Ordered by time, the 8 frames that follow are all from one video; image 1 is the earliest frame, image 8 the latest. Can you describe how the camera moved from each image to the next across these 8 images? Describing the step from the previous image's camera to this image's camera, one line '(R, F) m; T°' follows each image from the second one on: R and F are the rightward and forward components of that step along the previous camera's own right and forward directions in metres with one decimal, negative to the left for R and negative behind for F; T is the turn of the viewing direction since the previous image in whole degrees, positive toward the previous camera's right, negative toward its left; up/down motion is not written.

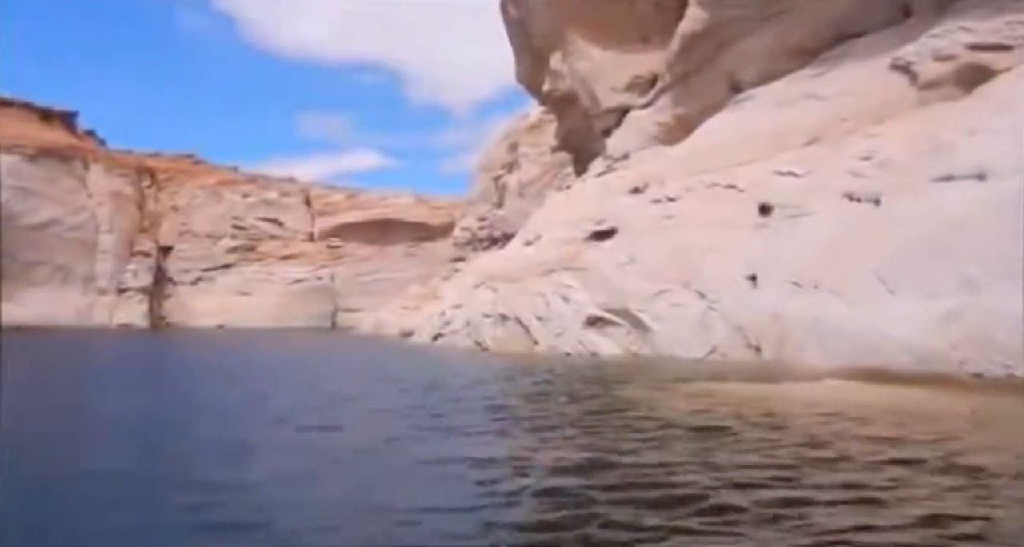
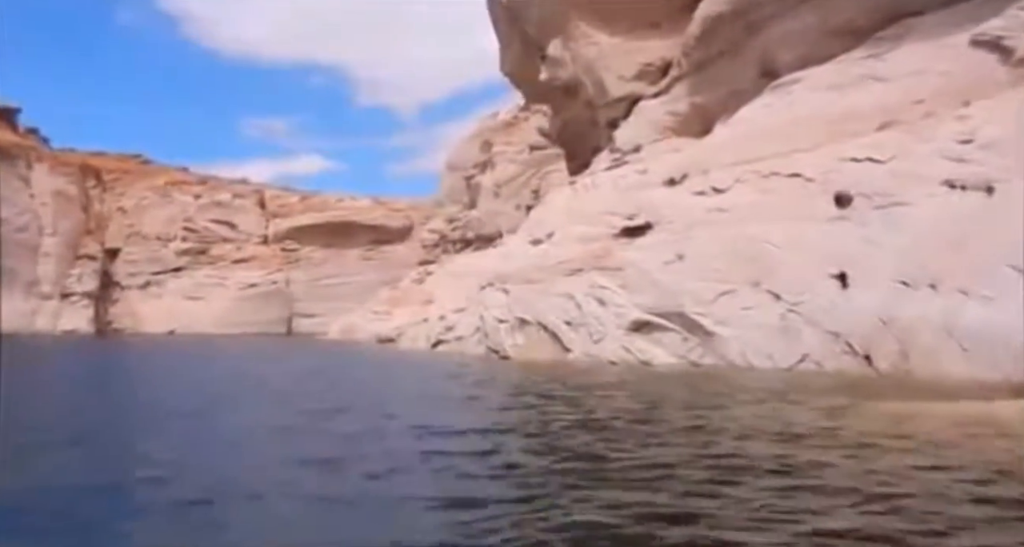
(-0.9, +1.1) m; +3°
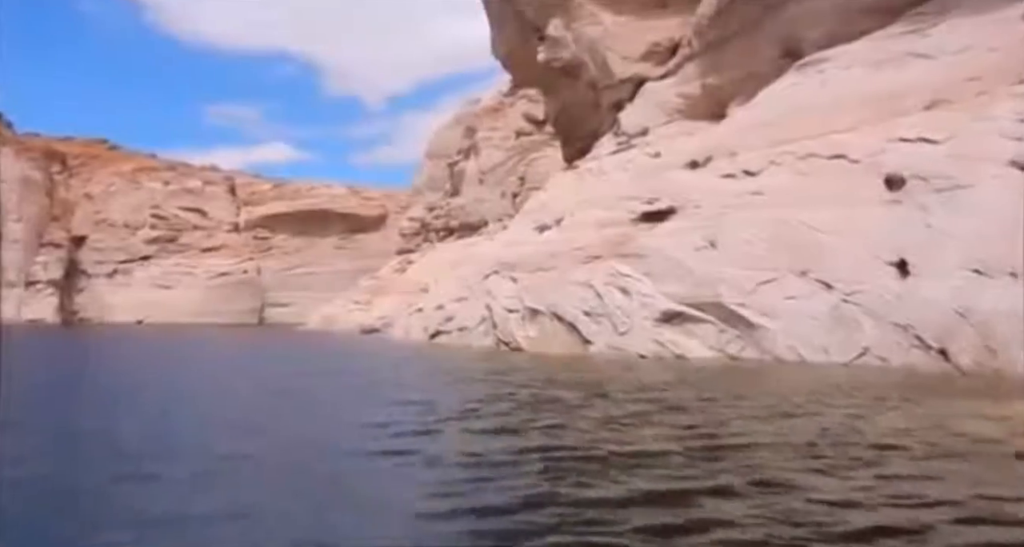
(-0.5, +0.6) m; +2°
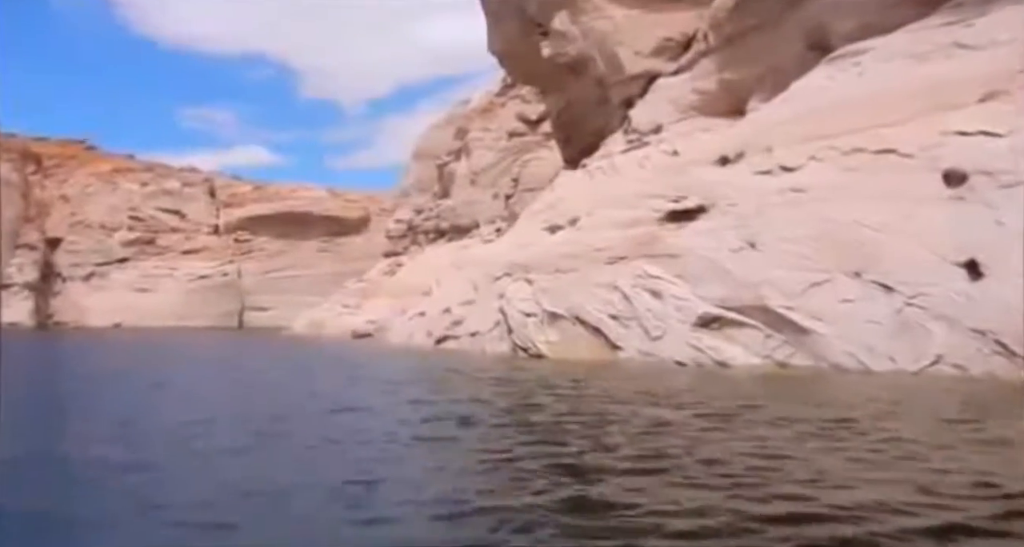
(-0.5, +0.5) m; +1°
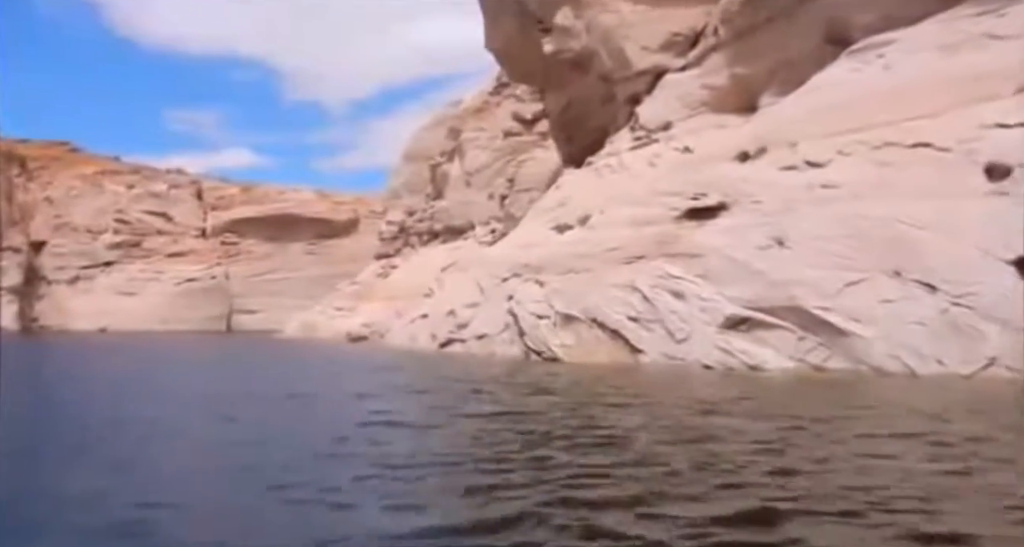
(-0.3, +0.4) m; +1°
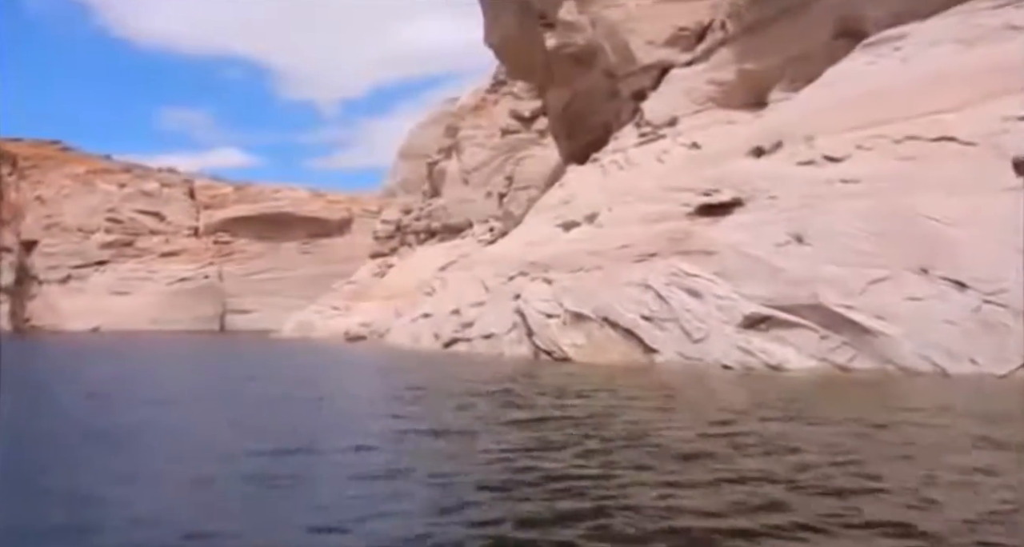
(-0.2, +0.2) m; 0°
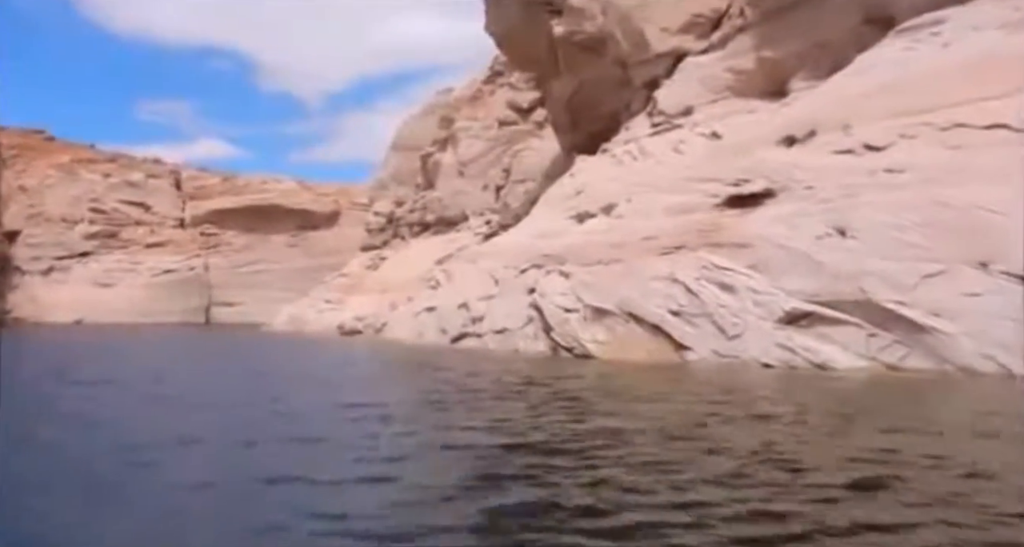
(-0.4, +0.4) m; +1°
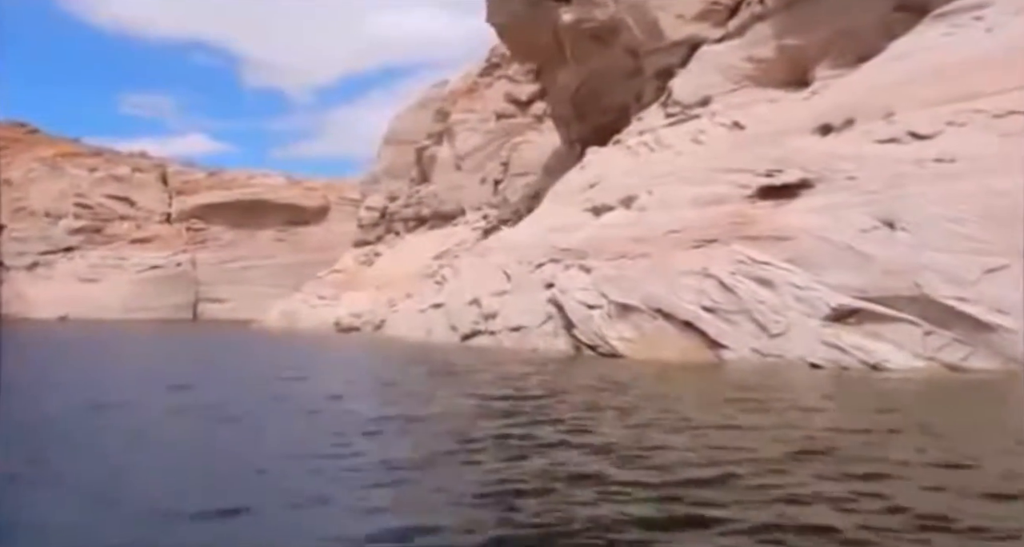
(-0.4, +0.4) m; +1°
